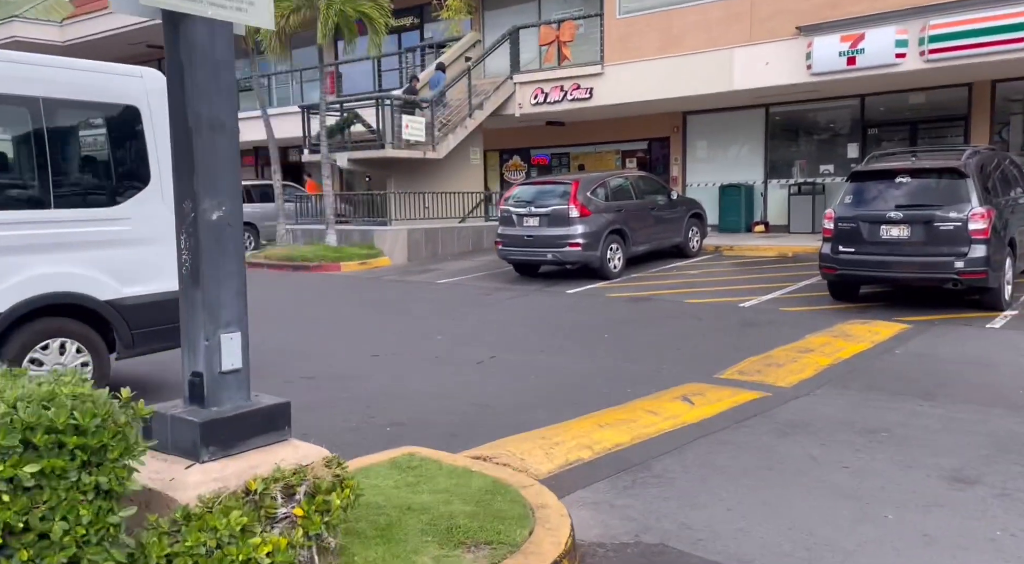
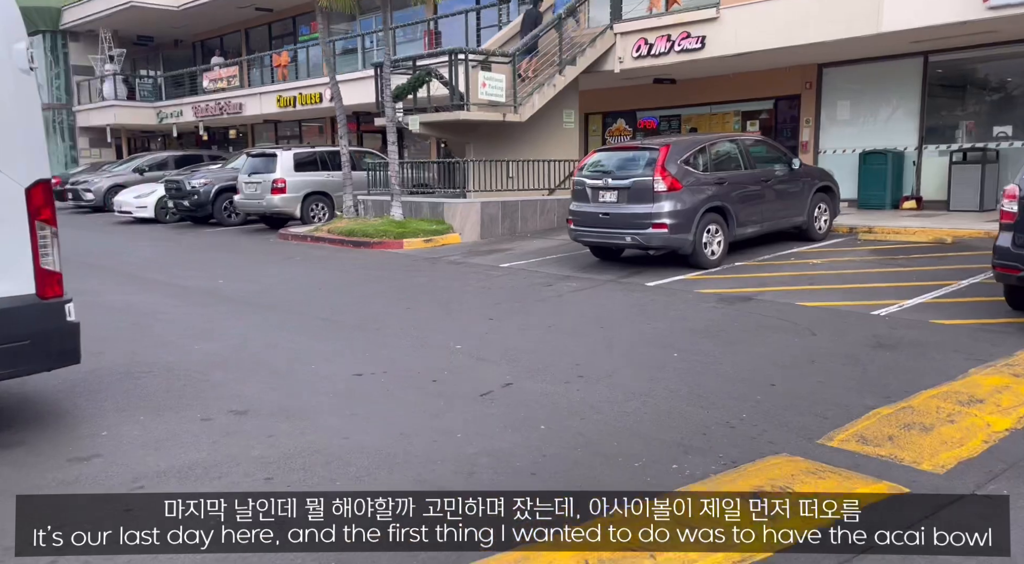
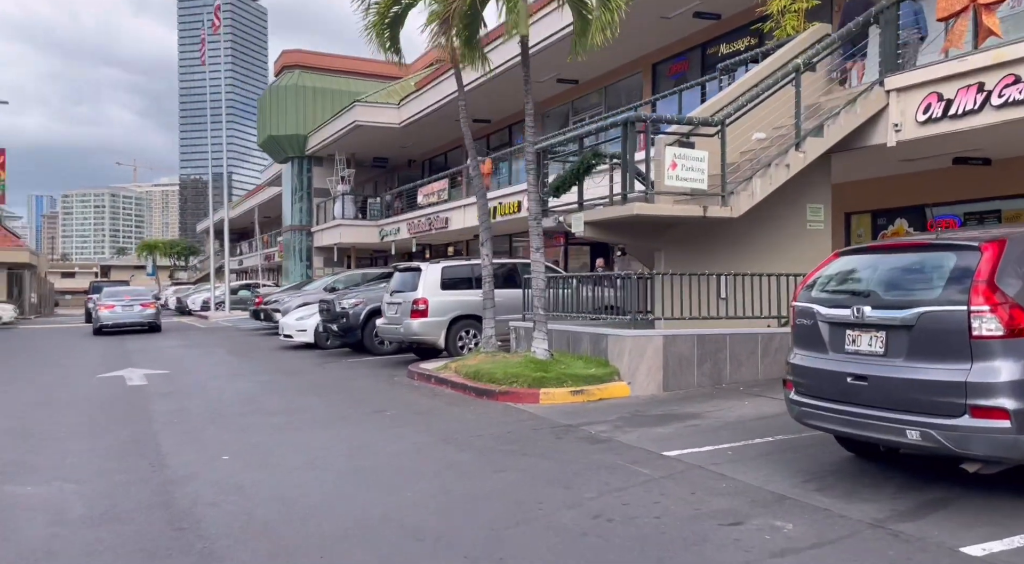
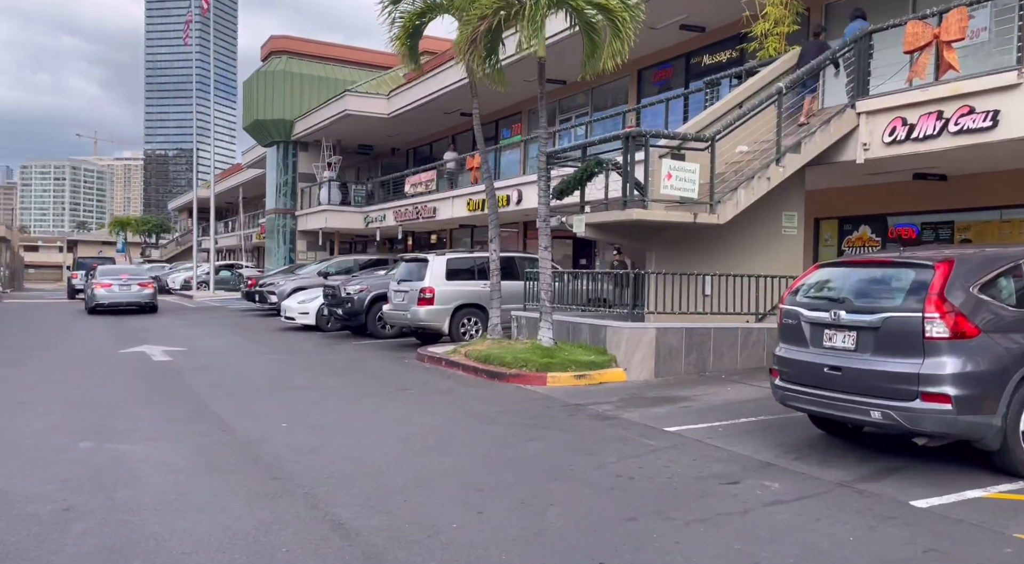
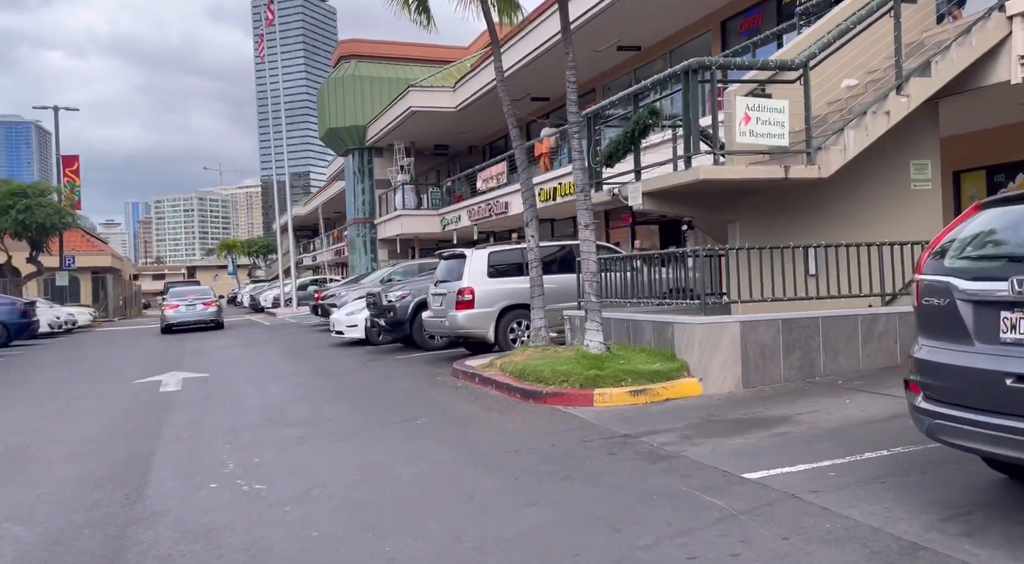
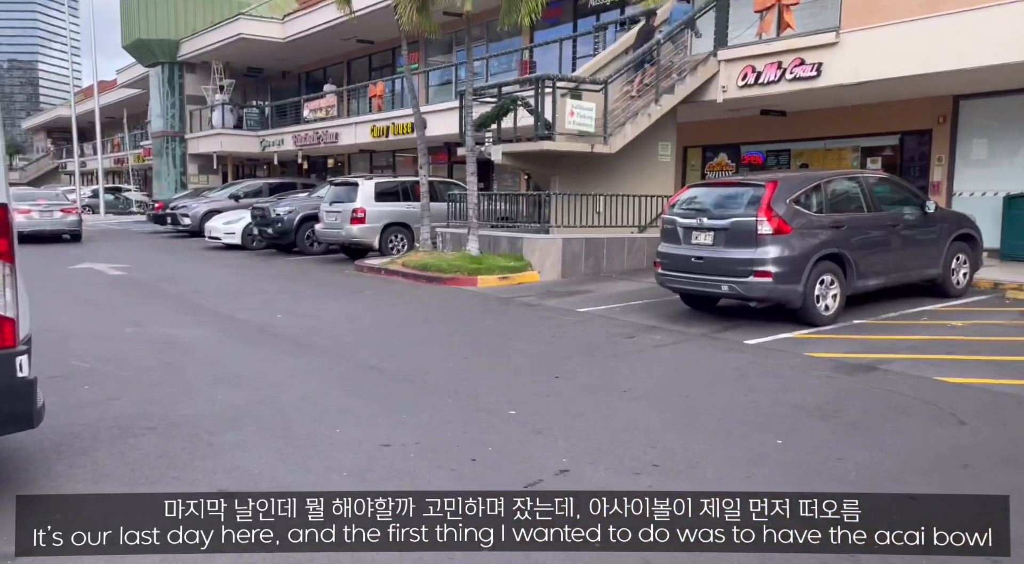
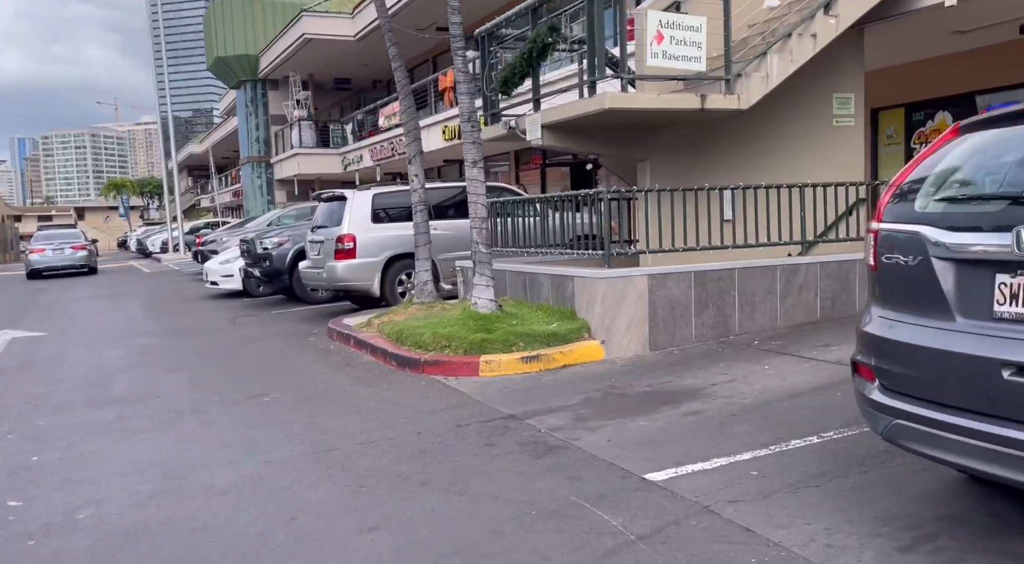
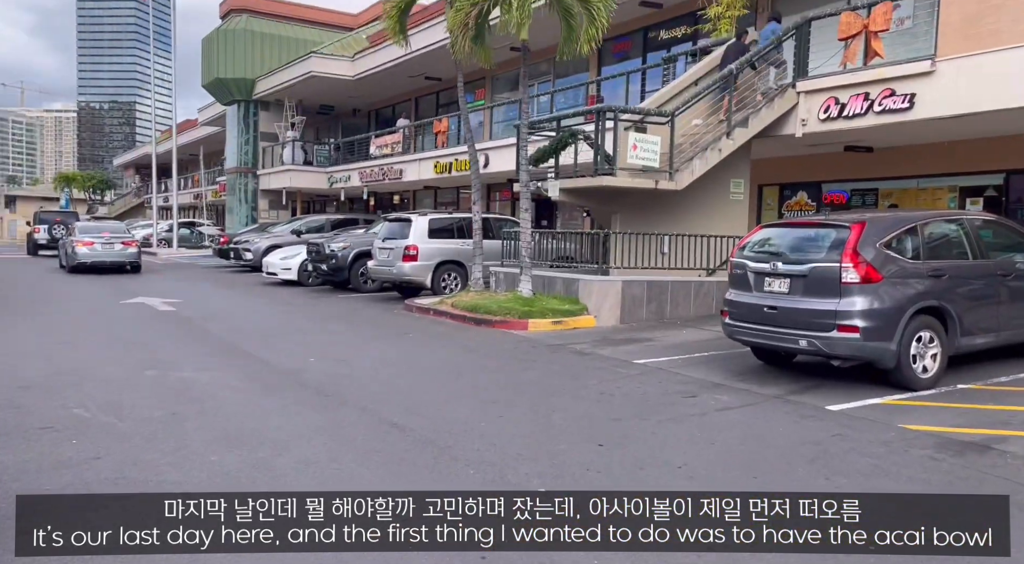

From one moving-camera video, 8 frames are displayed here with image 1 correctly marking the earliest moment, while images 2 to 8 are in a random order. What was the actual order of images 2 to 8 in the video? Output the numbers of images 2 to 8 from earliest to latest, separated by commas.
2, 6, 8, 4, 3, 5, 7
